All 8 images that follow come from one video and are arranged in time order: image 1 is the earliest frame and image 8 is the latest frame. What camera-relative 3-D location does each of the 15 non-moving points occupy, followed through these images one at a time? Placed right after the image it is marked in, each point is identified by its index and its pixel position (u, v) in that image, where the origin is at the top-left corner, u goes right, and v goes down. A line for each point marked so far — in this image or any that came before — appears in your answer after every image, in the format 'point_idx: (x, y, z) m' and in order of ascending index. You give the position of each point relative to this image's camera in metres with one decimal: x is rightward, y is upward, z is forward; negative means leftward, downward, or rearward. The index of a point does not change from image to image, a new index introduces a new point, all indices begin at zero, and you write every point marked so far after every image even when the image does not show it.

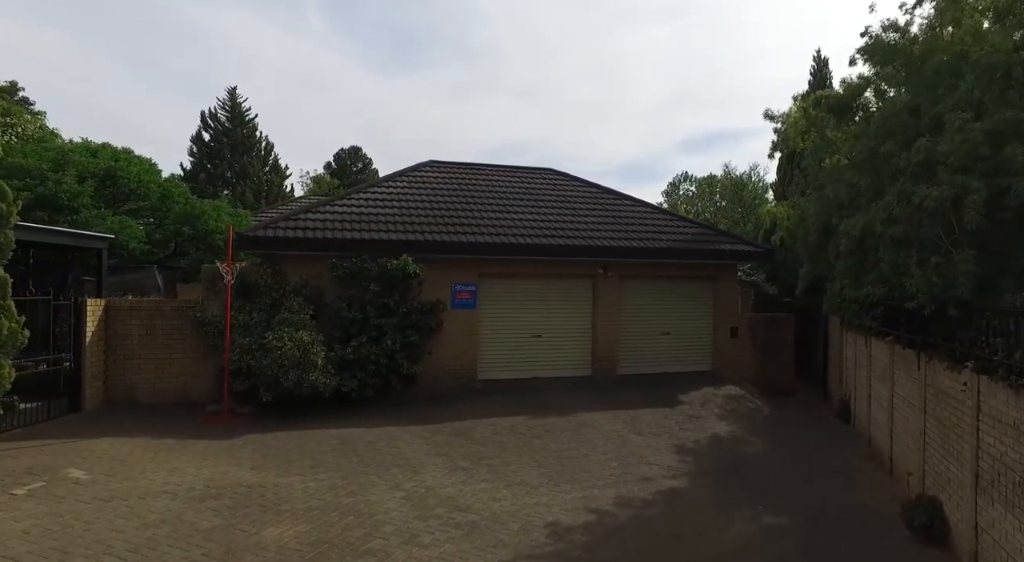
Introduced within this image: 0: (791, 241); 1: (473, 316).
0: (+4.4, +0.7, +9.2) m
1: (-0.8, -0.7, +11.3) m
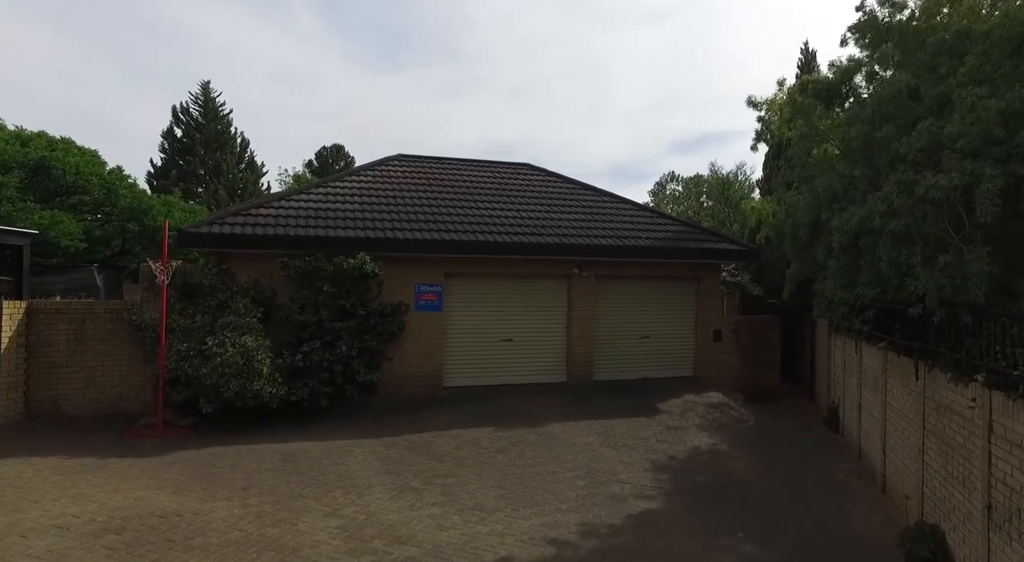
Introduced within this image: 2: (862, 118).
0: (+3.9, +0.7, +8.6) m
1: (-1.4, -0.7, +10.5) m
2: (+3.6, +1.7, +5.9) m
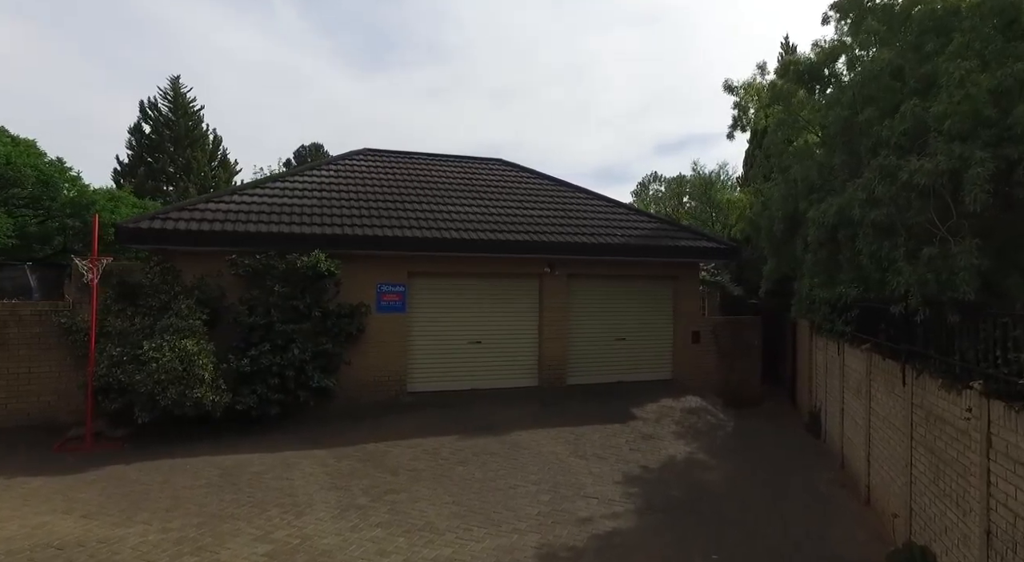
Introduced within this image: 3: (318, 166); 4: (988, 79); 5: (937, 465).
0: (+3.4, +0.7, +8.1) m
1: (-1.9, -0.7, +9.9) m
2: (+3.1, +1.7, +5.5) m
3: (-3.9, +2.3, +11.8) m
4: (+3.3, +1.4, +4.0) m
5: (+3.2, -1.4, +4.4) m
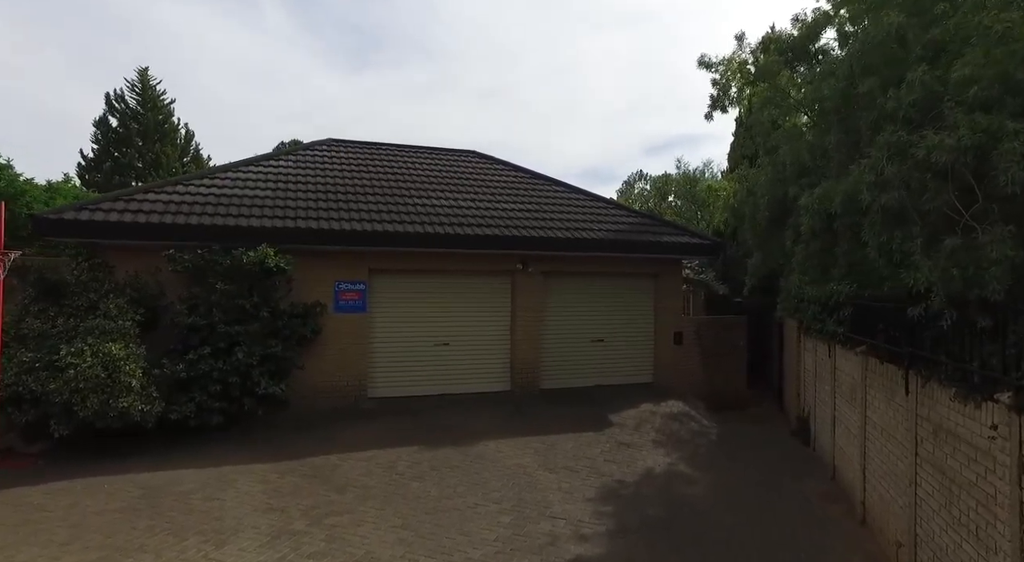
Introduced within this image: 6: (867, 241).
0: (+2.9, +0.7, +7.5) m
1: (-2.4, -0.6, +9.2) m
2: (+2.7, +1.7, +4.8) m
3: (-4.5, +2.3, +11.0) m
4: (+2.9, +1.4, +3.4) m
5: (+2.8, -1.3, +3.7) m
6: (+2.5, +0.3, +4.1) m
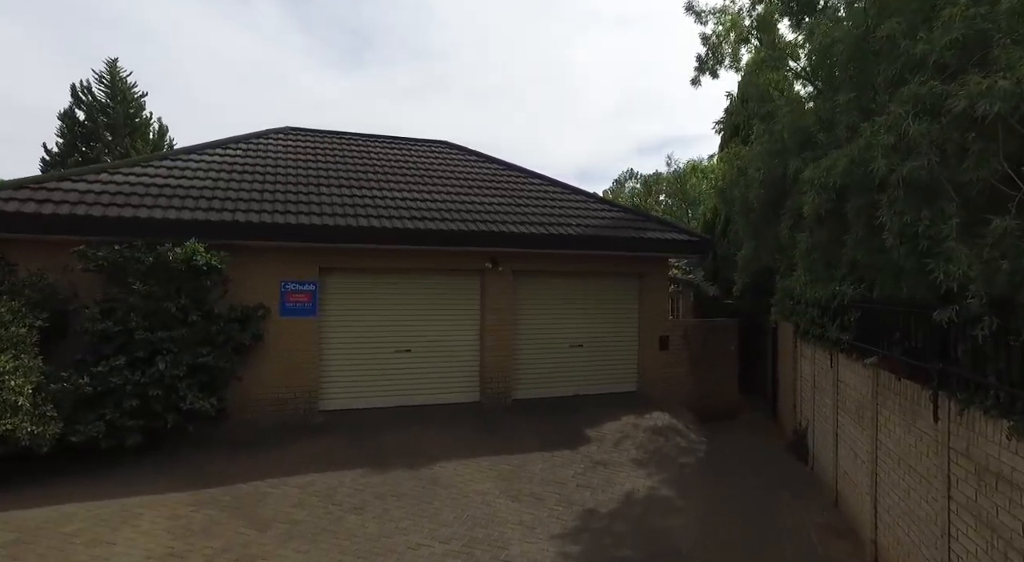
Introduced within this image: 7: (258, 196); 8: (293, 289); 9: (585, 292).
0: (+2.5, +0.7, +6.6) m
1: (-2.9, -0.6, +8.3) m
2: (+2.3, +1.8, +4.0) m
3: (-5.0, +2.3, +10.0) m
4: (+2.5, +1.4, +2.5) m
5: (+2.4, -1.3, +2.9) m
6: (+2.0, +0.3, +3.2) m
7: (-3.7, +1.2, +8.4) m
8: (-3.1, -0.1, +8.2) m
9: (+1.3, -0.2, +10.0) m
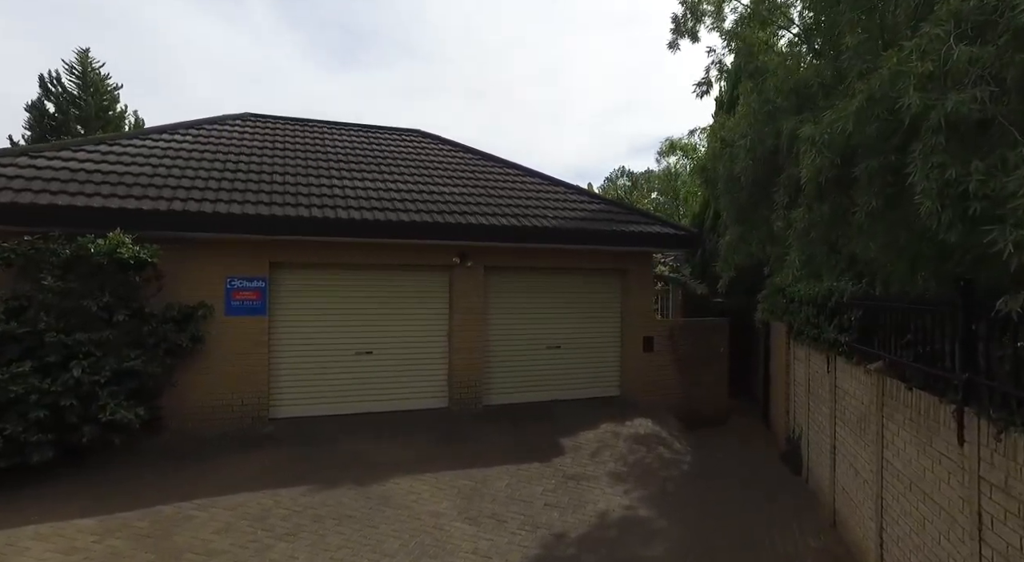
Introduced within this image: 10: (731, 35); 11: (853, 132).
0: (+2.1, +0.8, +6.0) m
1: (-3.3, -0.6, +7.5) m
2: (+1.9, +1.8, +3.3) m
3: (-5.4, +2.4, +9.3) m
4: (+2.2, +1.5, +1.8) m
5: (+2.0, -1.3, +2.2) m
6: (+1.7, +0.3, +2.5) m
7: (-4.1, +1.3, +7.6) m
8: (-3.5, -0.1, +7.4) m
9: (+0.8, -0.1, +9.3) m
10: (+2.1, +2.3, +5.4) m
11: (+1.7, +0.7, +2.9) m
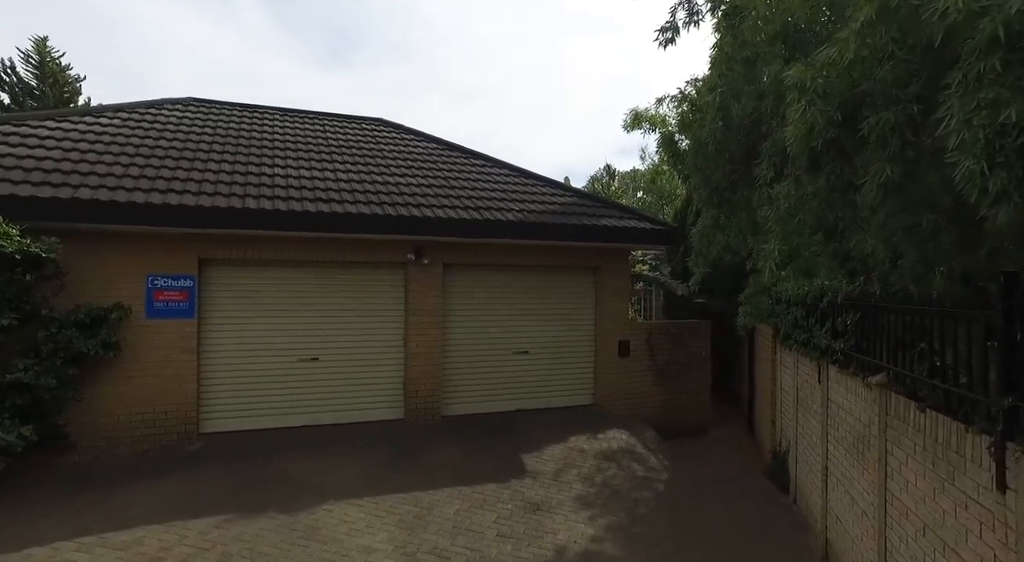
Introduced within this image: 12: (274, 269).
0: (+1.6, +0.8, +5.2) m
1: (-3.8, -0.5, +6.7) m
2: (+1.5, +1.8, +2.5) m
3: (-5.9, +2.4, +8.4) m
4: (+1.8, +1.5, +1.1) m
5: (+1.7, -1.3, +1.4) m
6: (+1.3, +0.4, +1.8) m
7: (-4.6, +1.3, +6.8) m
8: (-4.0, 0.0, +6.6) m
9: (+0.3, -0.1, +8.5) m
10: (+1.6, +2.3, +4.7) m
11: (+1.3, +0.7, +2.2) m
12: (-3.0, +0.1, +7.2) m
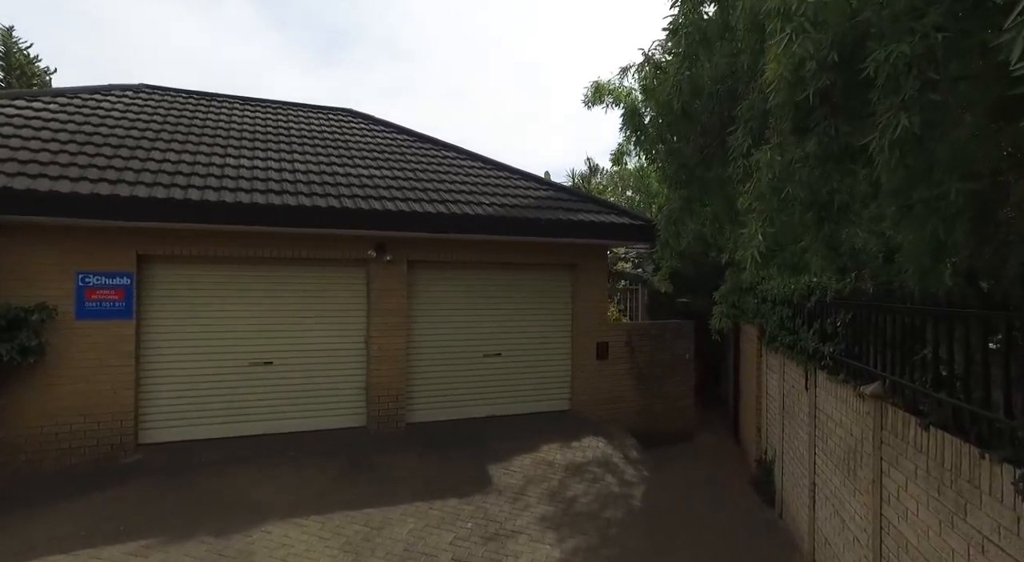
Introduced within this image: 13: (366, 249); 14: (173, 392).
0: (+1.3, +0.8, +4.8) m
1: (-4.2, -0.5, +6.1) m
2: (+1.2, +1.8, +2.1) m
3: (-6.3, +2.4, +7.8) m
4: (+1.5, +1.5, +0.7) m
5: (+1.4, -1.2, +1.0) m
6: (+1.0, +0.4, +1.3) m
7: (-4.9, +1.3, +6.2) m
8: (-4.3, 0.0, +6.0) m
9: (-0.1, -0.1, +8.0) m
10: (+1.3, +2.3, +4.2) m
11: (+1.0, +0.7, +1.7) m
12: (-3.3, +0.2, +6.7) m
13: (-1.8, +0.4, +7.1) m
14: (-3.8, -1.2, +6.5) m
